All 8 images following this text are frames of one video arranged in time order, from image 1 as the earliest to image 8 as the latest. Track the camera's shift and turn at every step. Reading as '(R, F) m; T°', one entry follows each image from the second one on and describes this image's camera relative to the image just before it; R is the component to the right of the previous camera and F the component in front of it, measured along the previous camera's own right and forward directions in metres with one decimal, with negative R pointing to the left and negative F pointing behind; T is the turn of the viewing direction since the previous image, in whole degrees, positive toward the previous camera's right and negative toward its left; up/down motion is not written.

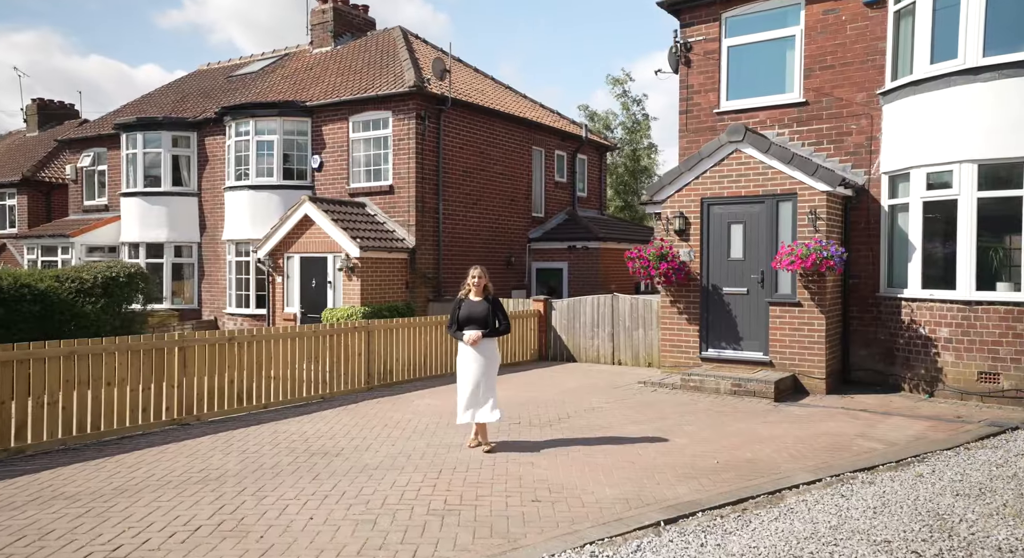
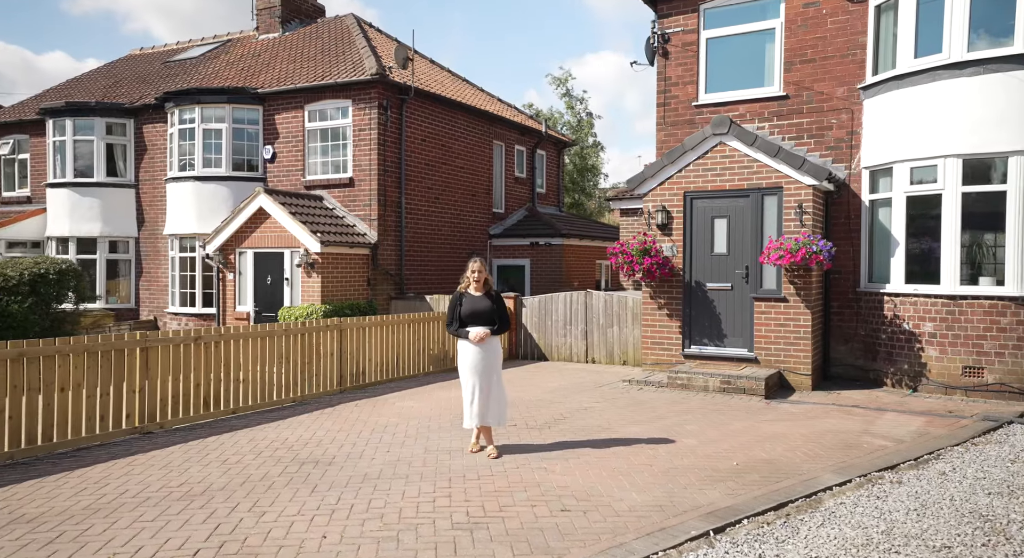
(-0.8, +0.5) m; +5°
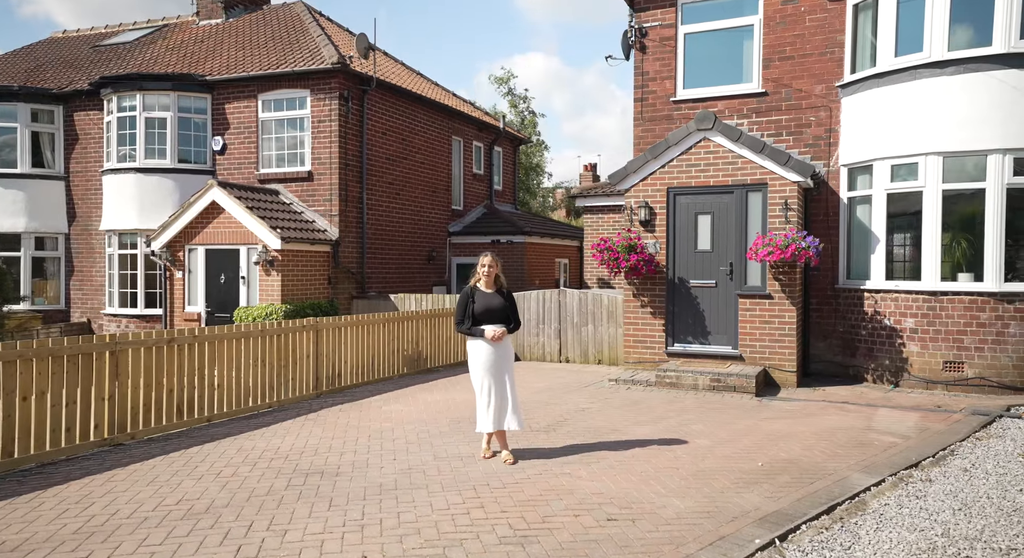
(-1.0, +0.4) m; +6°
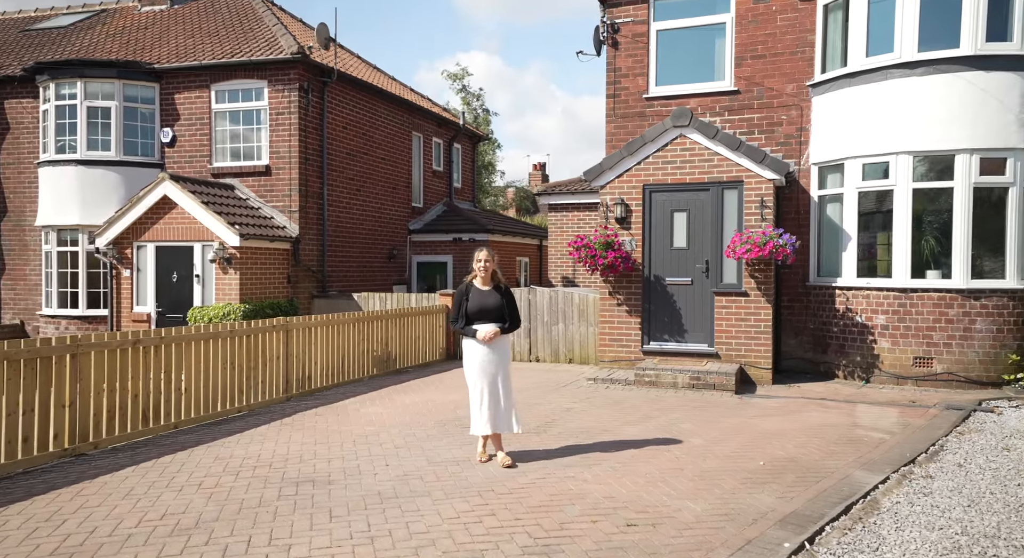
(-0.6, +0.3) m; +5°
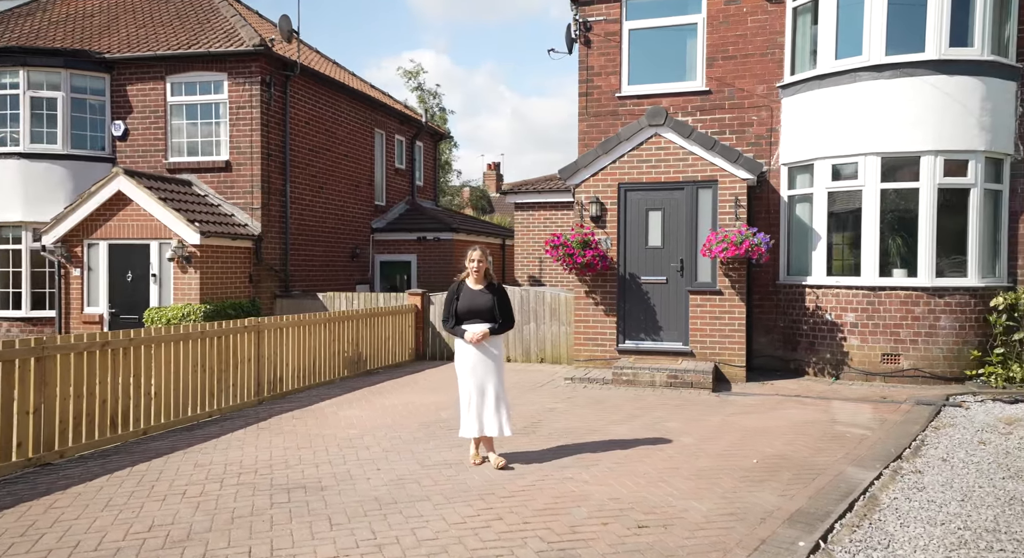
(-0.5, +0.1) m; +4°
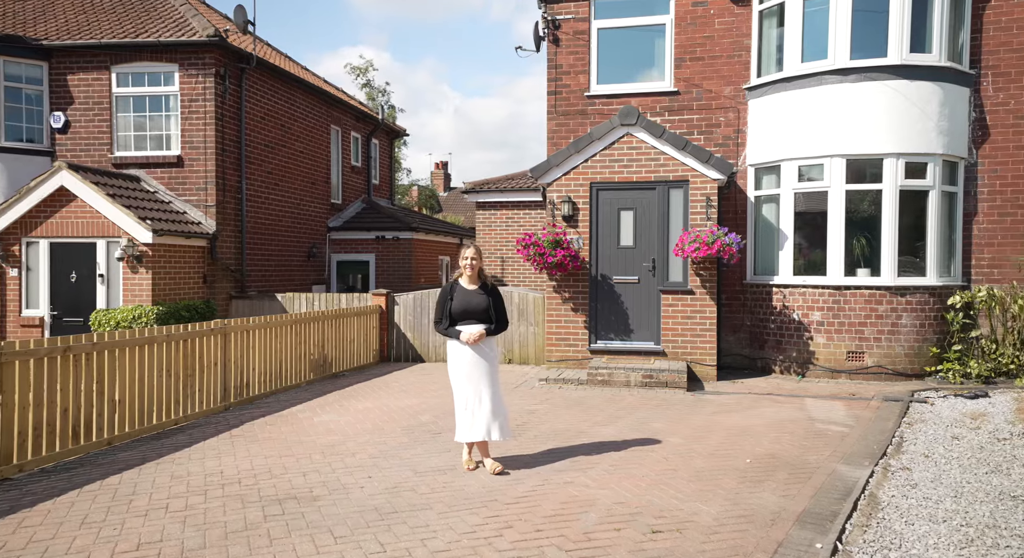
(-0.6, +0.2) m; +5°
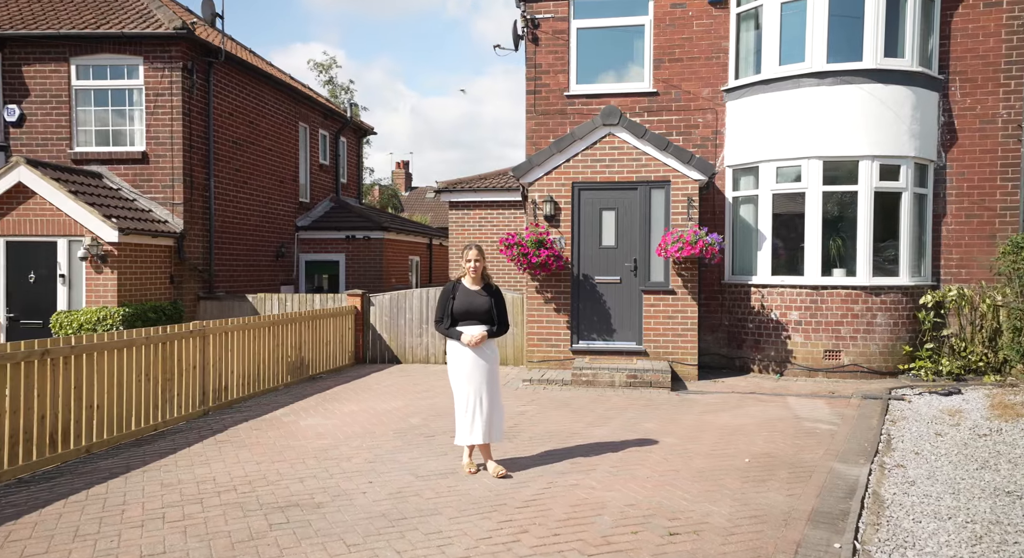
(-0.5, +0.1) m; +4°
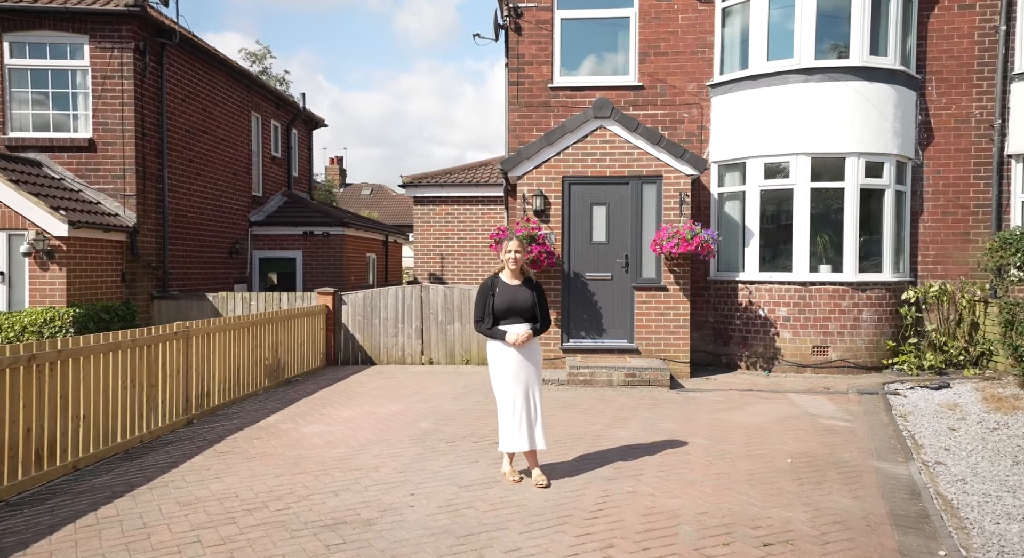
(-1.2, +0.5) m; +7°
